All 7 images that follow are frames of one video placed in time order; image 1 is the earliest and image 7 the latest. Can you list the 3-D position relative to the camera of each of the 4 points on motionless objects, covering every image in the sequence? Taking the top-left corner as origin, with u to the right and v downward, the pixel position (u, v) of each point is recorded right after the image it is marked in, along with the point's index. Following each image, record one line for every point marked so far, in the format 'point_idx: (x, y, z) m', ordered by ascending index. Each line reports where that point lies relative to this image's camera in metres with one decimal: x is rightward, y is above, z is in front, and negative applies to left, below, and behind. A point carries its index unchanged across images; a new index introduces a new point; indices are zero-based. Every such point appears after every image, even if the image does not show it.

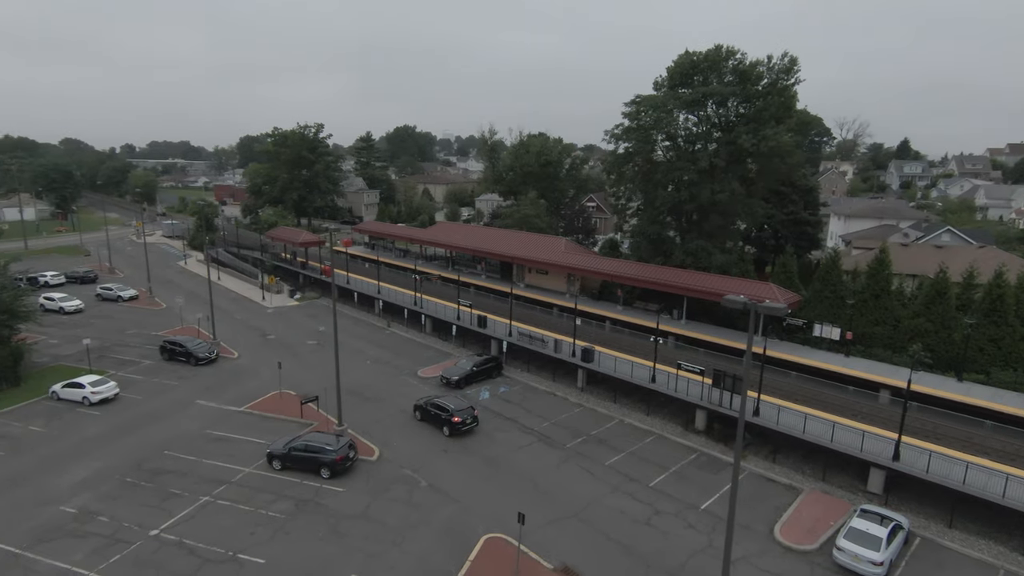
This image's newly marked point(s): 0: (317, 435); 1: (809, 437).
0: (-6.6, -5.0, +19.5) m
1: (+9.6, -4.8, +18.6) m
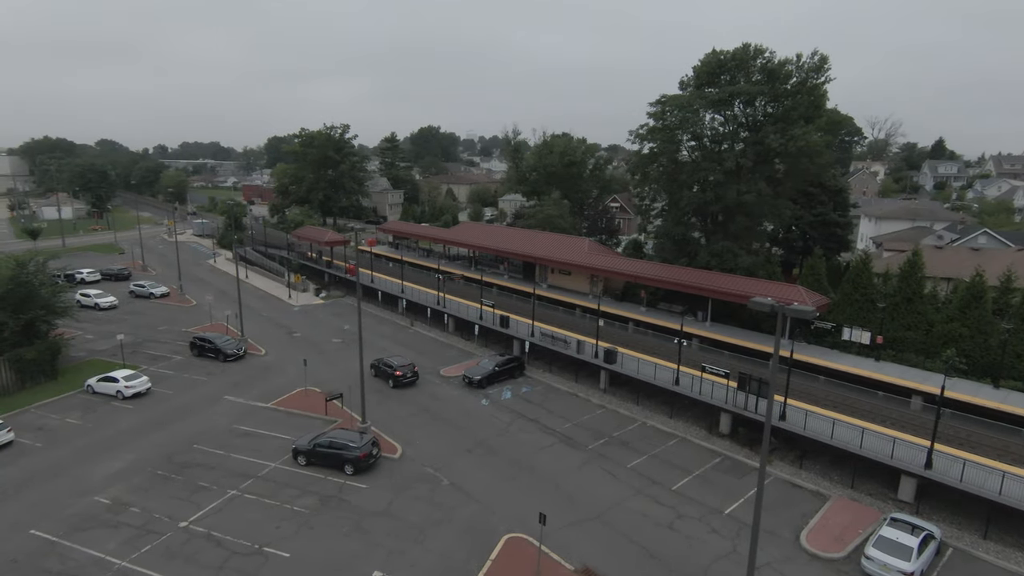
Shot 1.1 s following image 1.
0: (-5.9, -5.0, +19.7) m
1: (+10.3, -4.9, +18.2) m
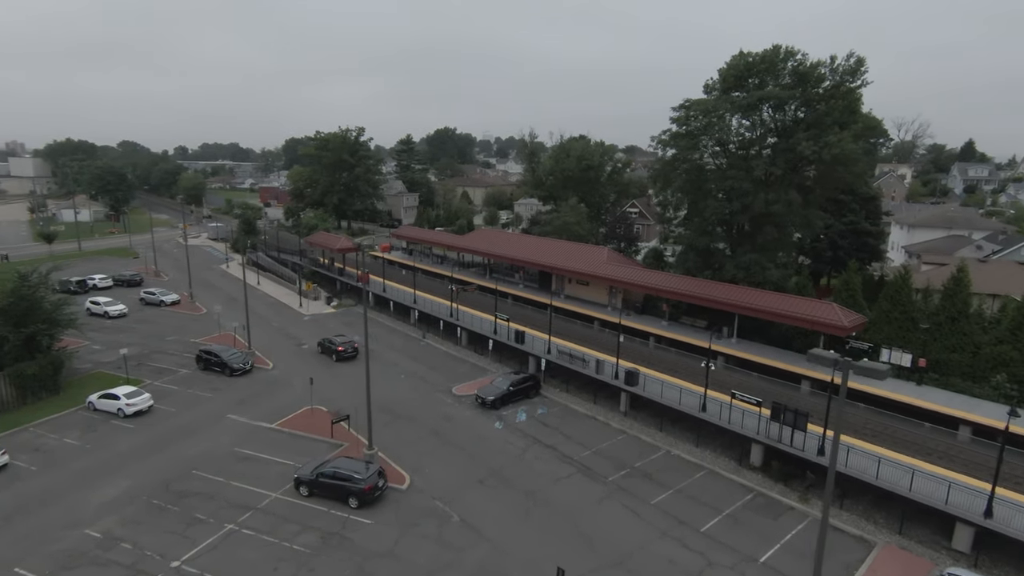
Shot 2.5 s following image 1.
0: (-5.4, -5.6, +18.6) m
1: (+10.8, -5.7, +16.6) m
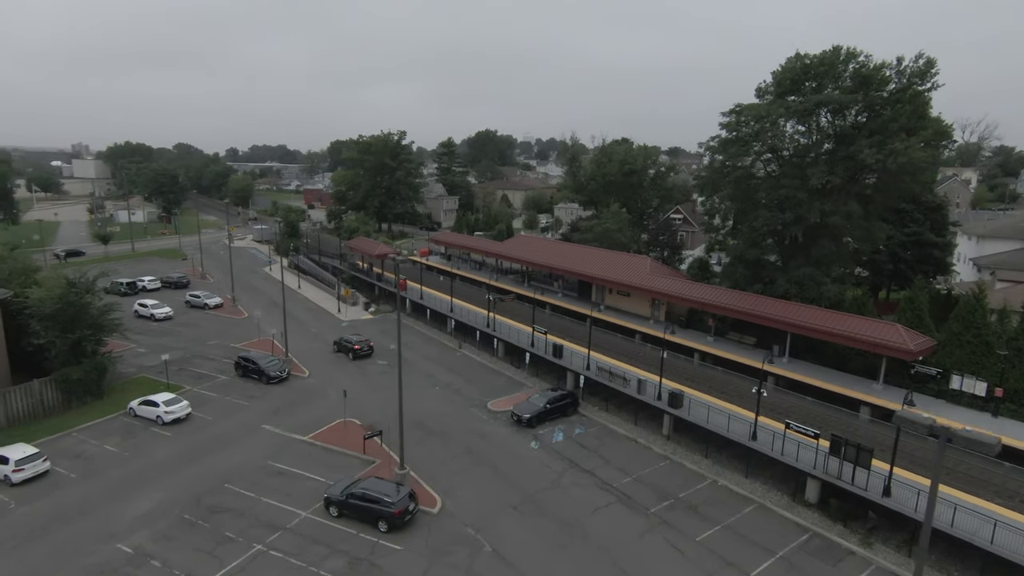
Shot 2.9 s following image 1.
0: (-4.3, -6.1, +18.0) m
1: (+11.7, -6.4, +15.0) m
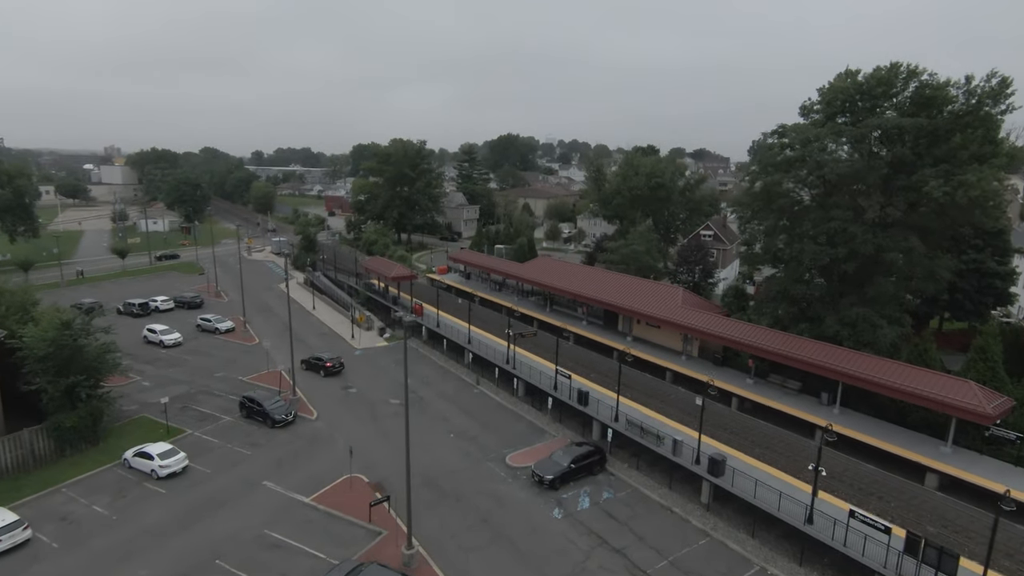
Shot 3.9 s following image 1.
0: (-3.7, -7.9, +16.0) m
1: (+12.2, -8.3, +12.4) m
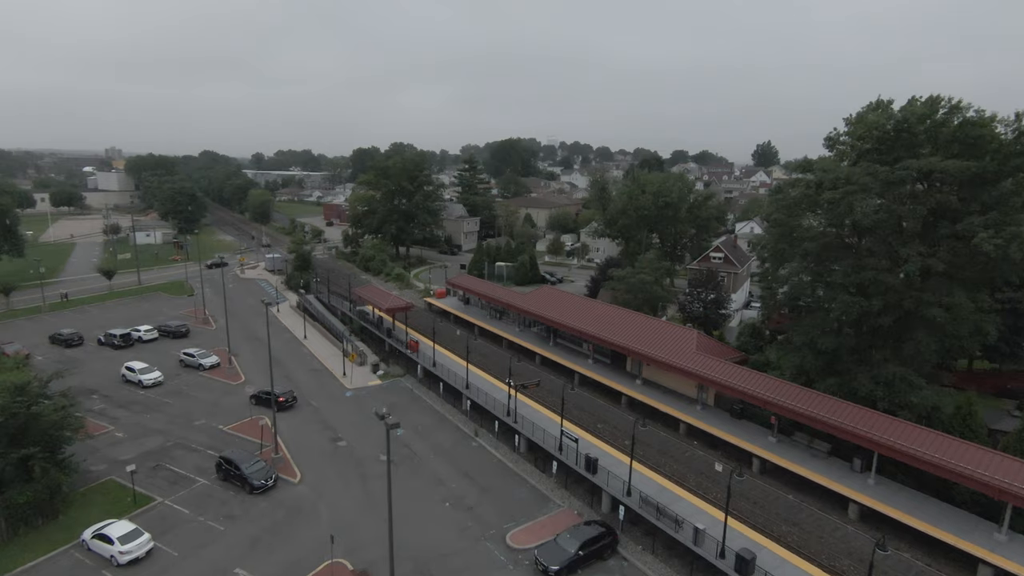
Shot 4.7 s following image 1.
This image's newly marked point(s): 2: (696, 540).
0: (-3.7, -10.2, +13.7) m
1: (+12.2, -10.6, +10.0) m
2: (+6.1, -8.3, +19.2) m
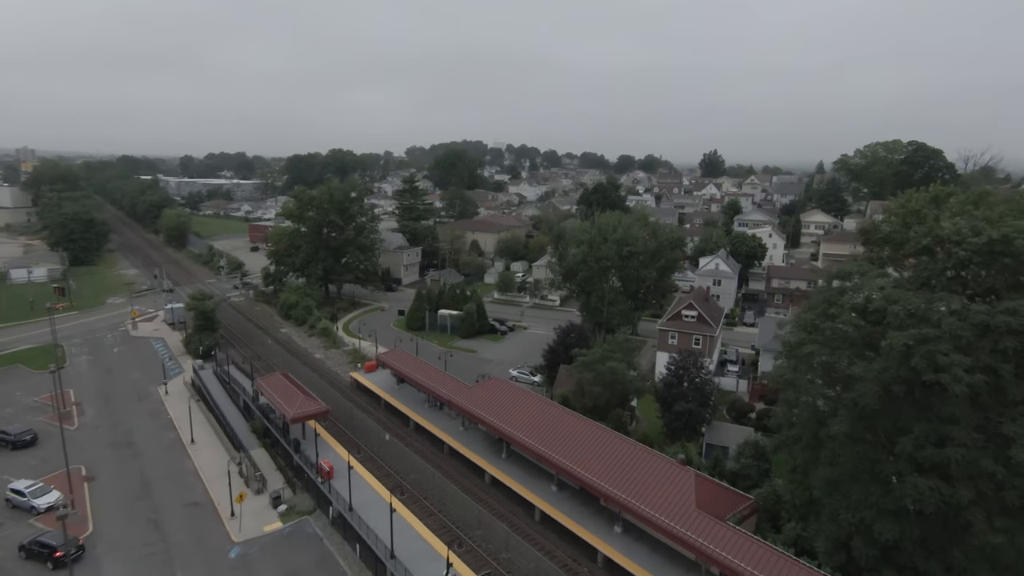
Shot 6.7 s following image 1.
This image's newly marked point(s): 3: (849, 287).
0: (-4.4, -15.7, +5.3) m
1: (+11.7, -15.9, +3.0) m
2: (+4.8, -13.7, +11.6) m
3: (+11.2, +0.4, +19.9) m
